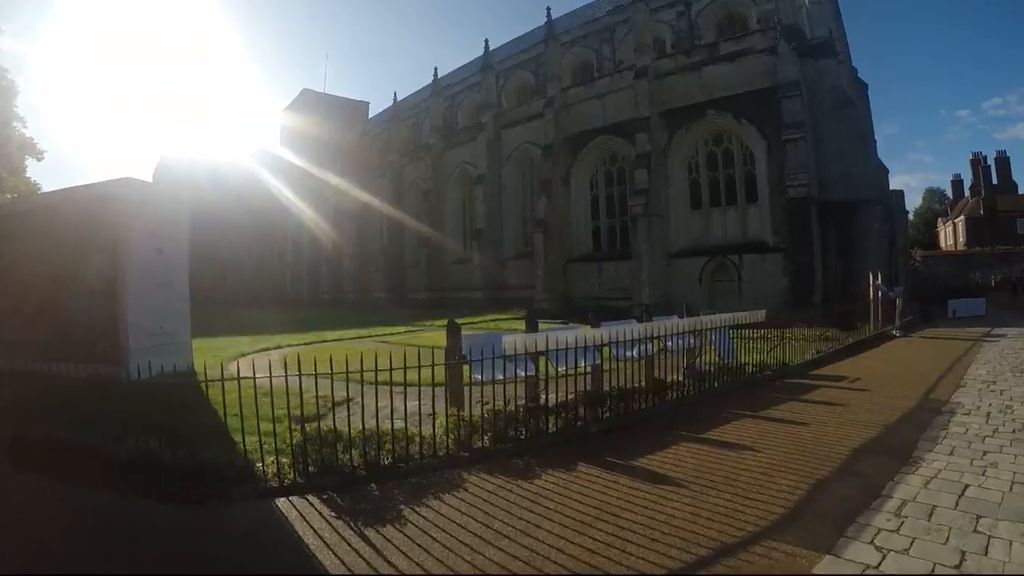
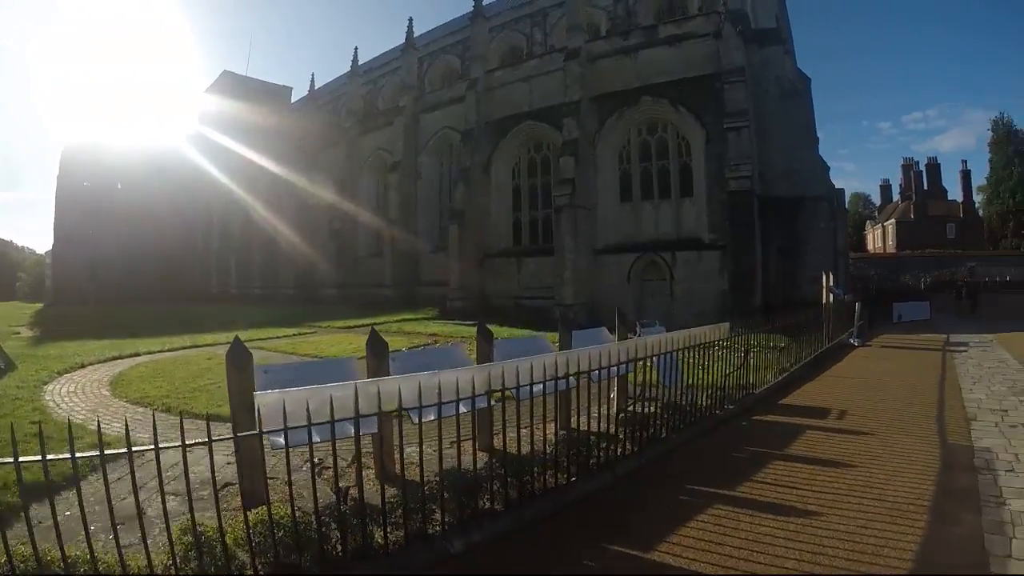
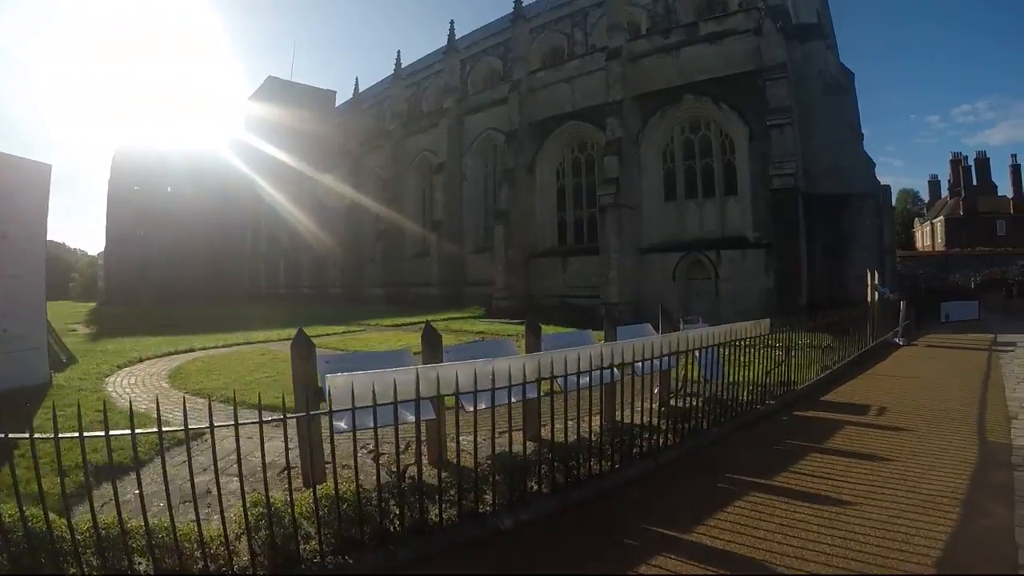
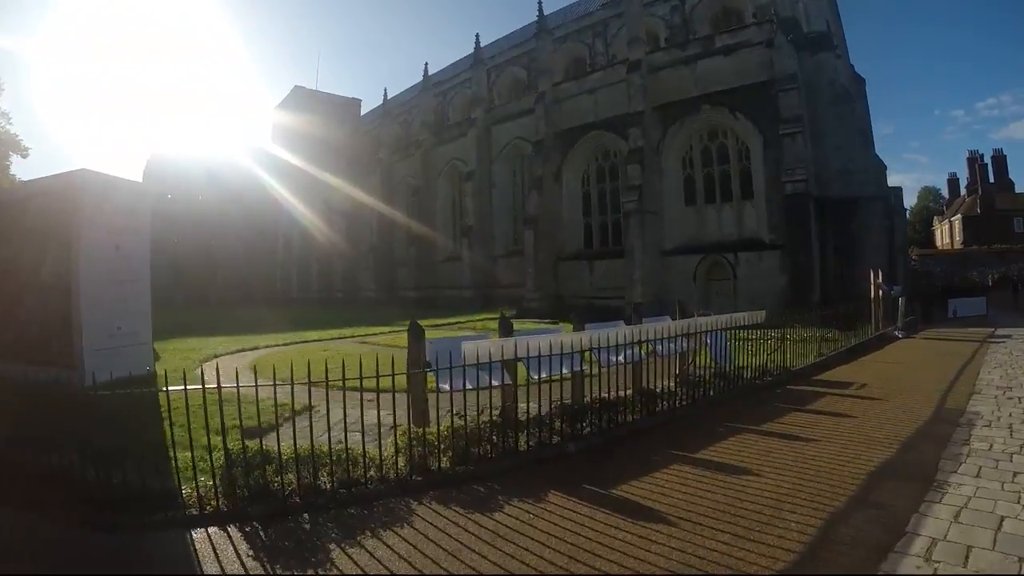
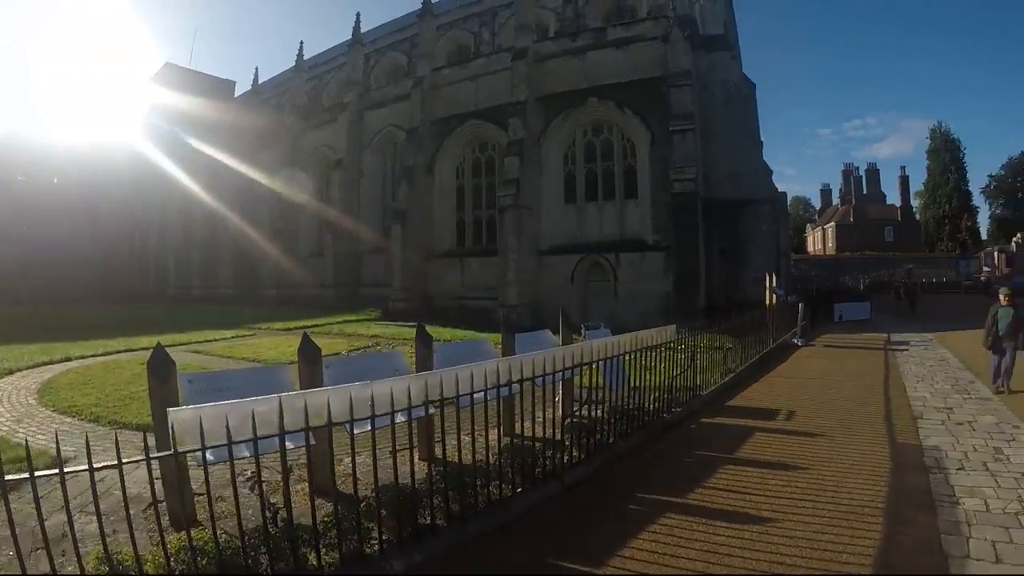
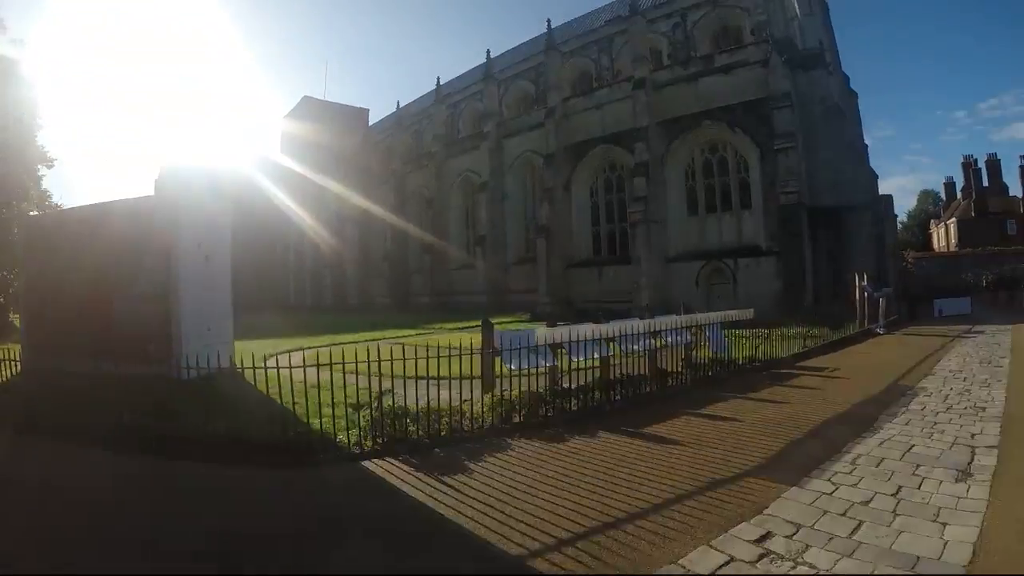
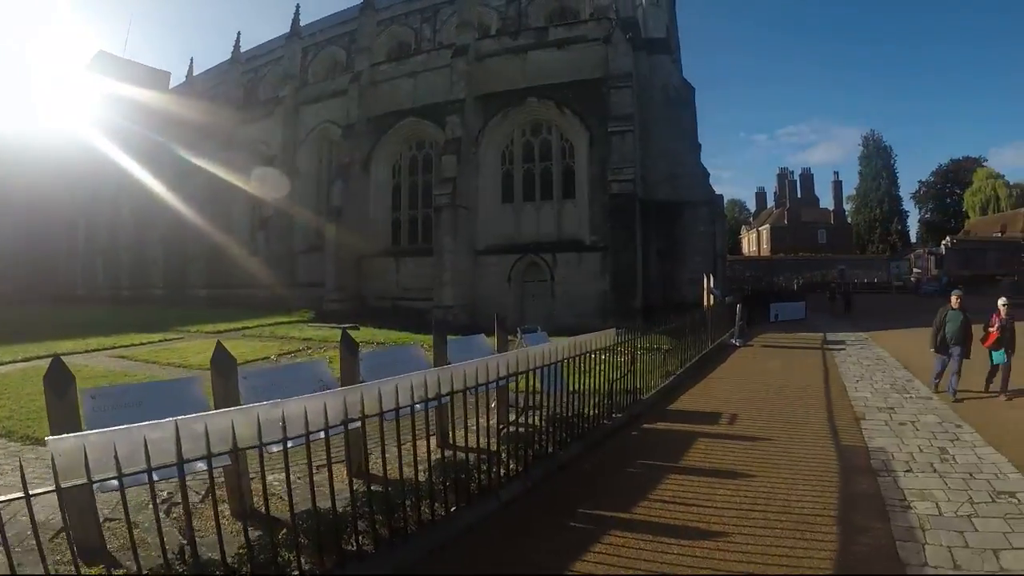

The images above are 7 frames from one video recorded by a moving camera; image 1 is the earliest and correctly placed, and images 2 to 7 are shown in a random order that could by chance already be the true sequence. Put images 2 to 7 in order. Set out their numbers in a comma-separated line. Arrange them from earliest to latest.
6, 4, 3, 2, 5, 7
